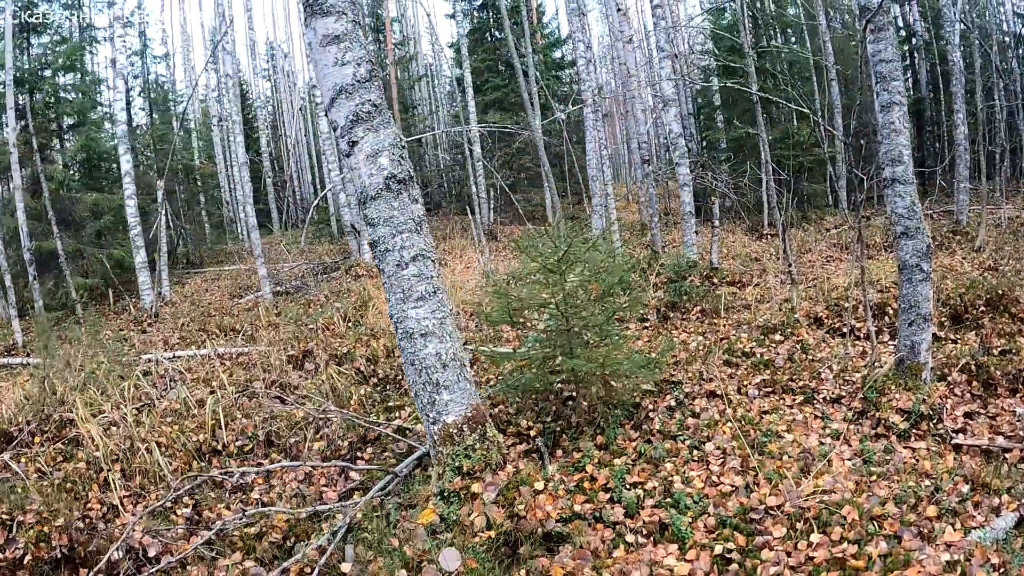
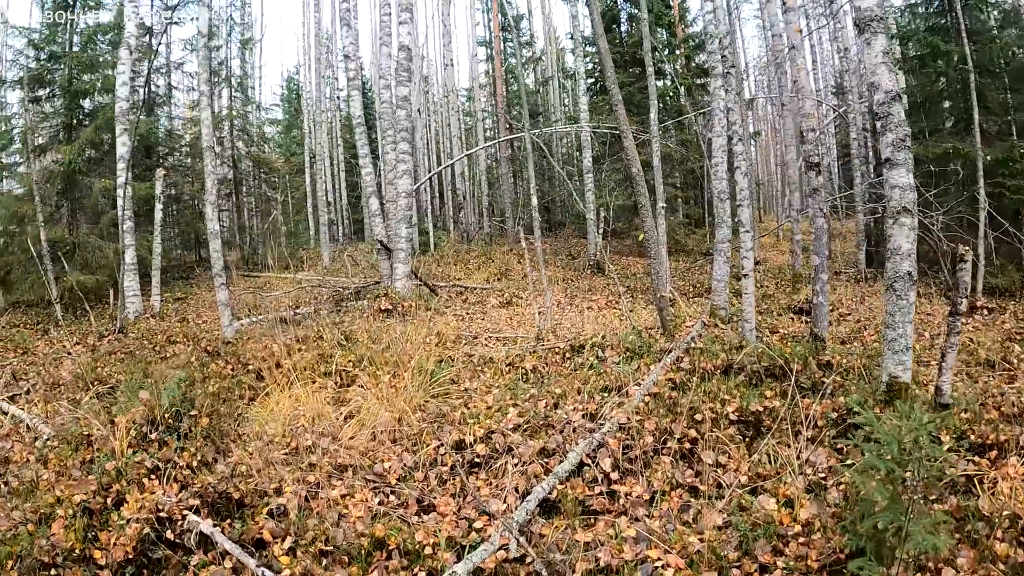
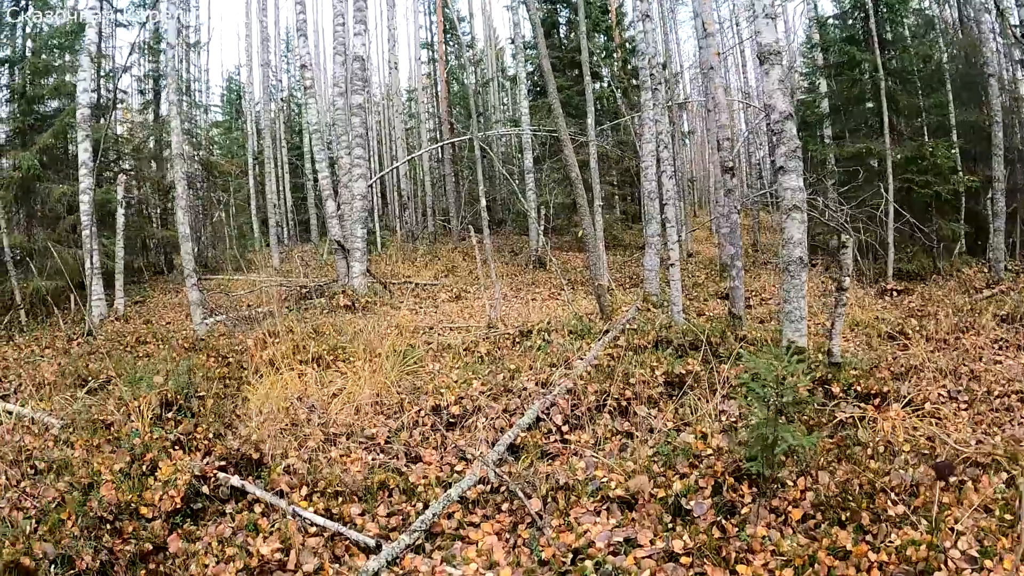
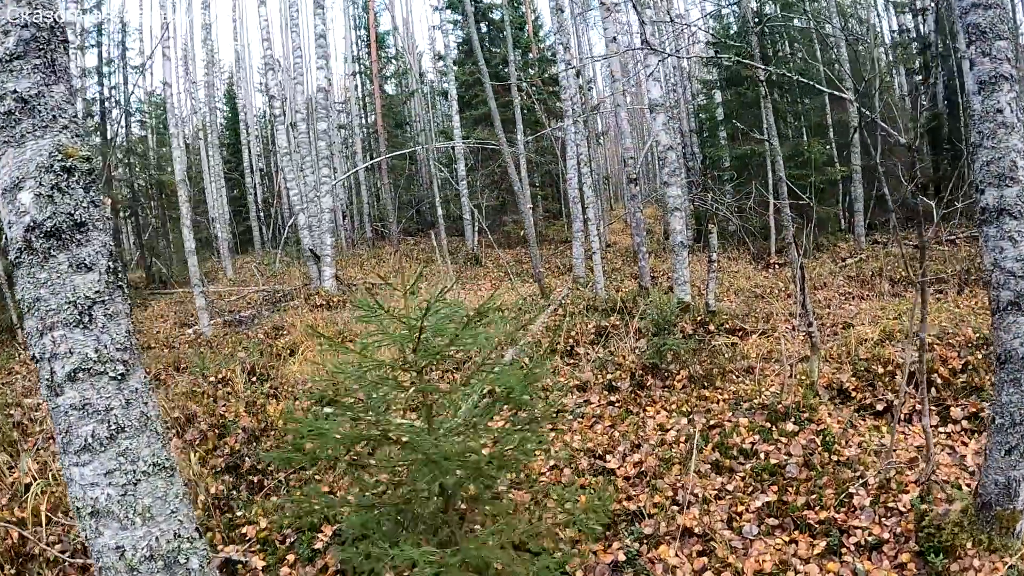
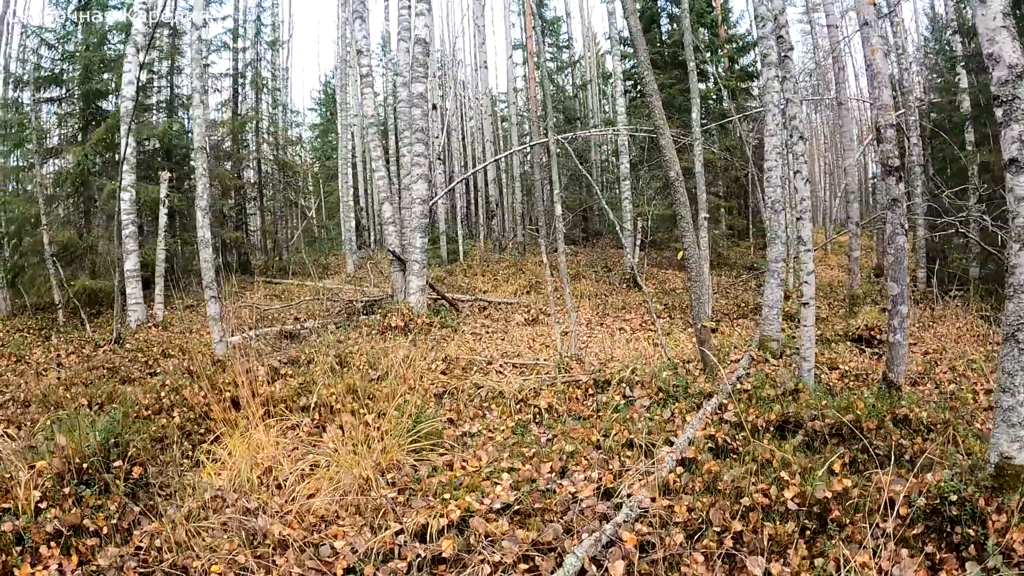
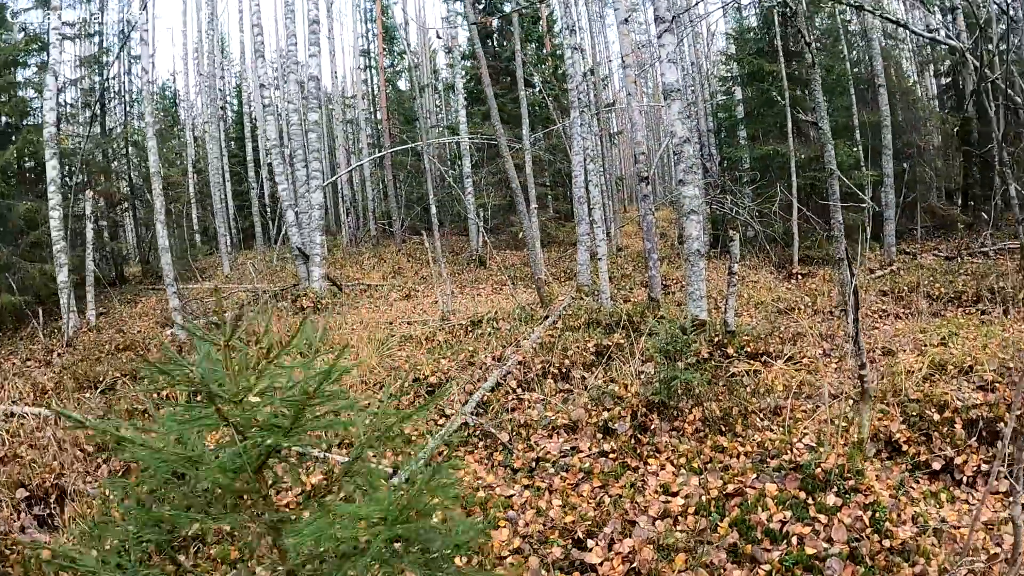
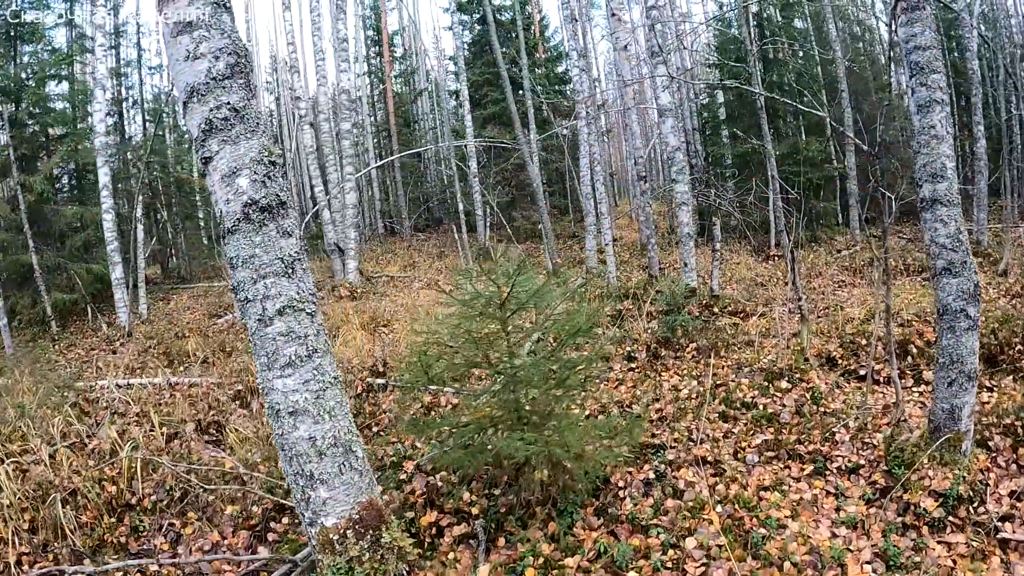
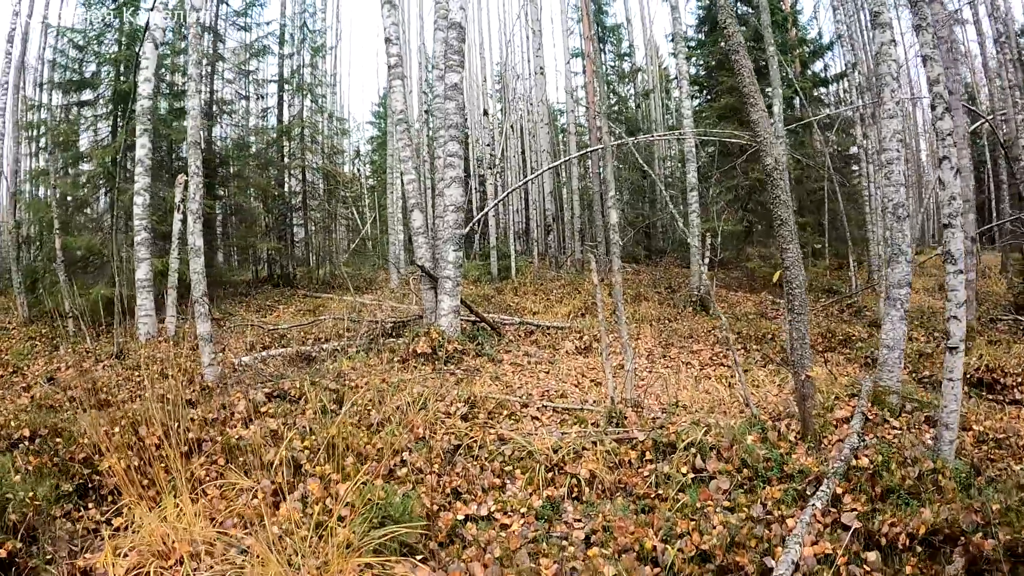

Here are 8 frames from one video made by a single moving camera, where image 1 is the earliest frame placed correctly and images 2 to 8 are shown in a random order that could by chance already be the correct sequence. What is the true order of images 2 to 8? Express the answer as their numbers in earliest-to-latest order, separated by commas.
7, 4, 6, 3, 2, 5, 8
